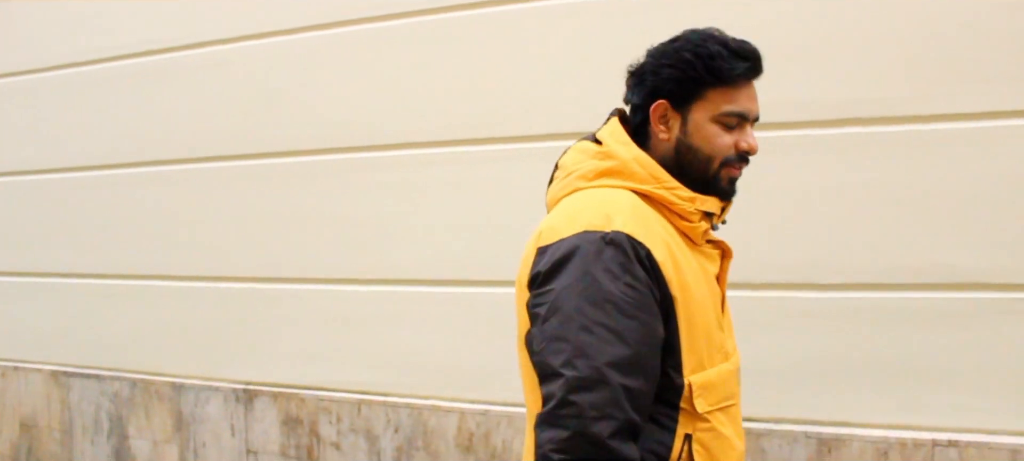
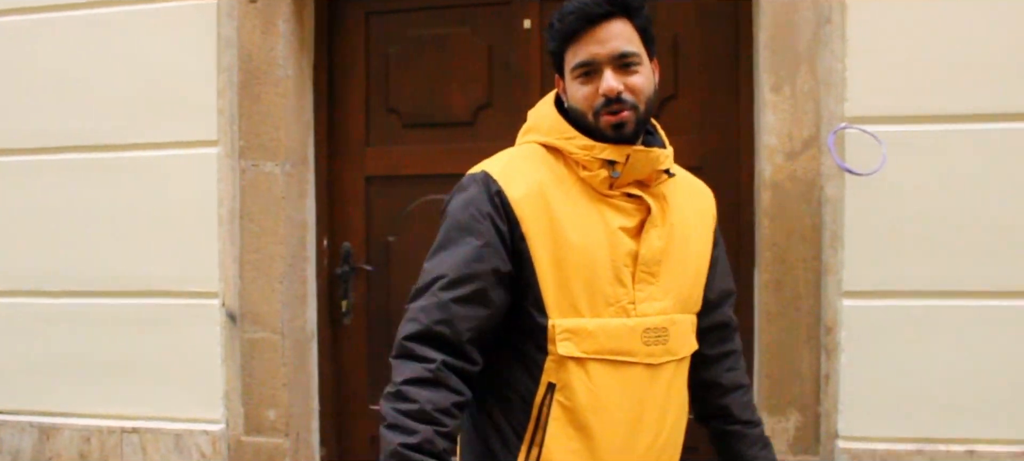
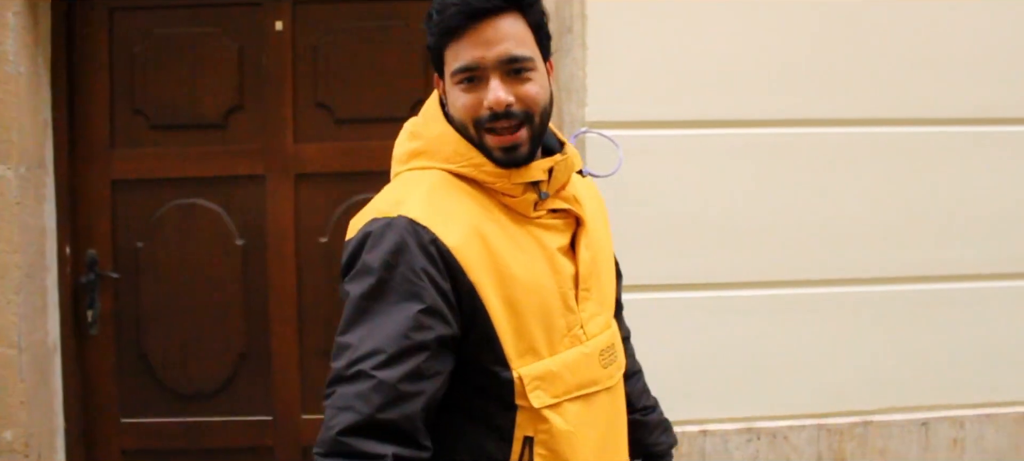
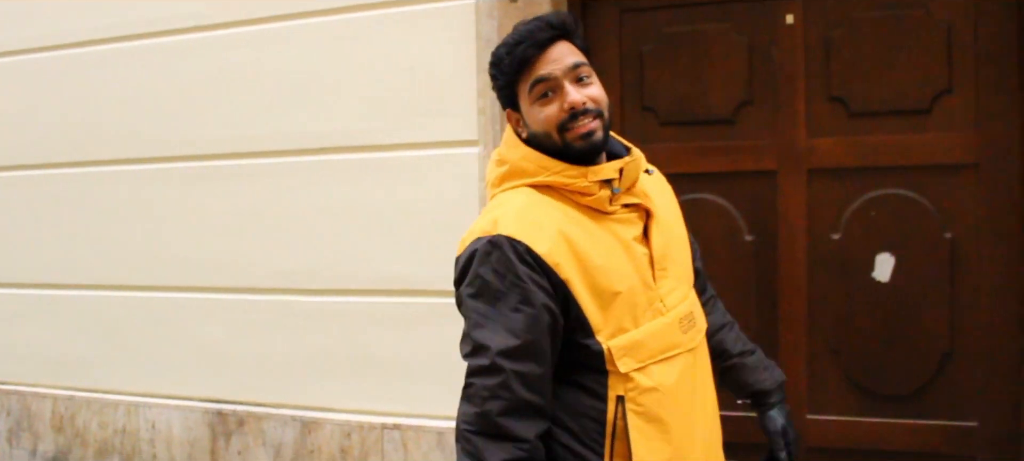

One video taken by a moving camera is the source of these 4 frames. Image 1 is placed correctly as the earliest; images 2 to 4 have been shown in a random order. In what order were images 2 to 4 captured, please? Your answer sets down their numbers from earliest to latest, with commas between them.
4, 2, 3
